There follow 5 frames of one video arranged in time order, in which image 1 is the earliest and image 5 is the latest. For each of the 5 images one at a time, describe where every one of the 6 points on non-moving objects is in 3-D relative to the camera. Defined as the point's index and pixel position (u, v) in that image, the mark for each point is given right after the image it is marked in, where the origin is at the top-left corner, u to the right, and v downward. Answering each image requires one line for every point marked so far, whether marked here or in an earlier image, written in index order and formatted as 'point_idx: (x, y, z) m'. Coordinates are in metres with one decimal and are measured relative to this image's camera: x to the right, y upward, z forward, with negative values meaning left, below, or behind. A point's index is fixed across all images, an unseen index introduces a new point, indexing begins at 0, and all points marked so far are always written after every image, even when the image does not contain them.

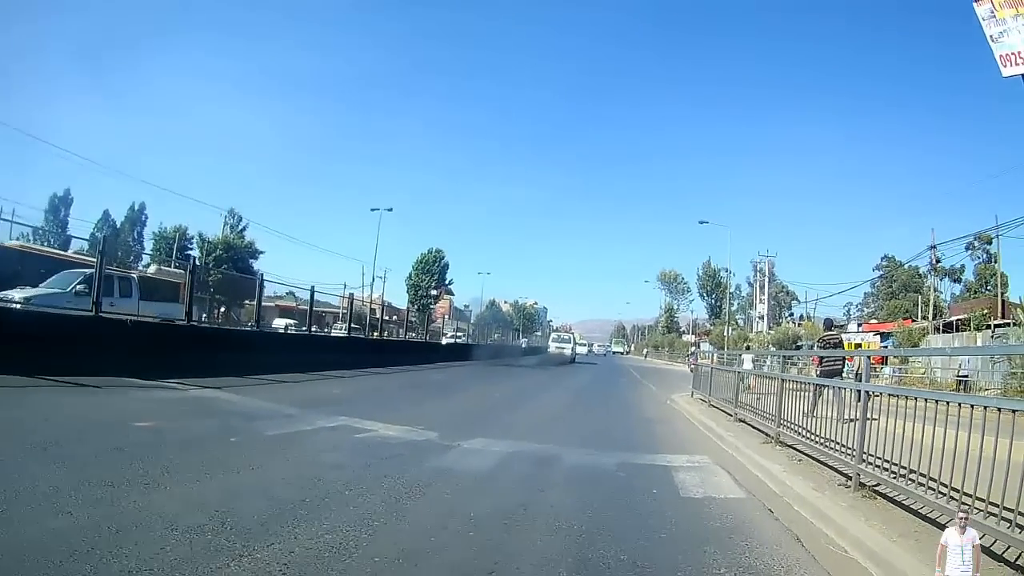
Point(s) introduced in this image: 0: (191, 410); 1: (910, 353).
0: (-4.0, -1.5, +8.7) m
1: (+4.6, -0.8, +8.3) m
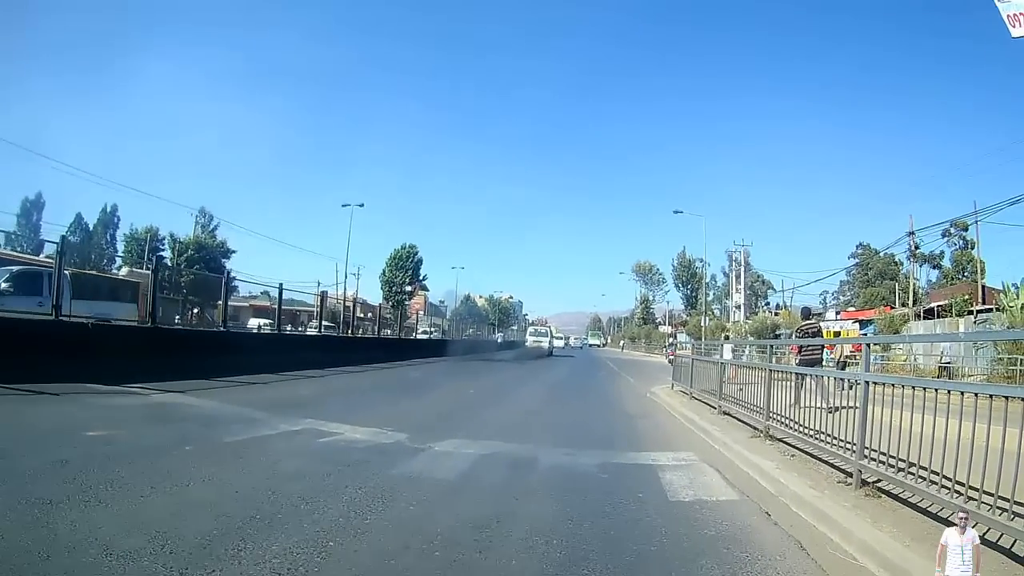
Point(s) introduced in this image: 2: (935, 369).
0: (-4.2, -1.5, +8.2) m
1: (+4.4, -0.6, +8.2) m
2: (+5.0, -1.0, +8.6) m
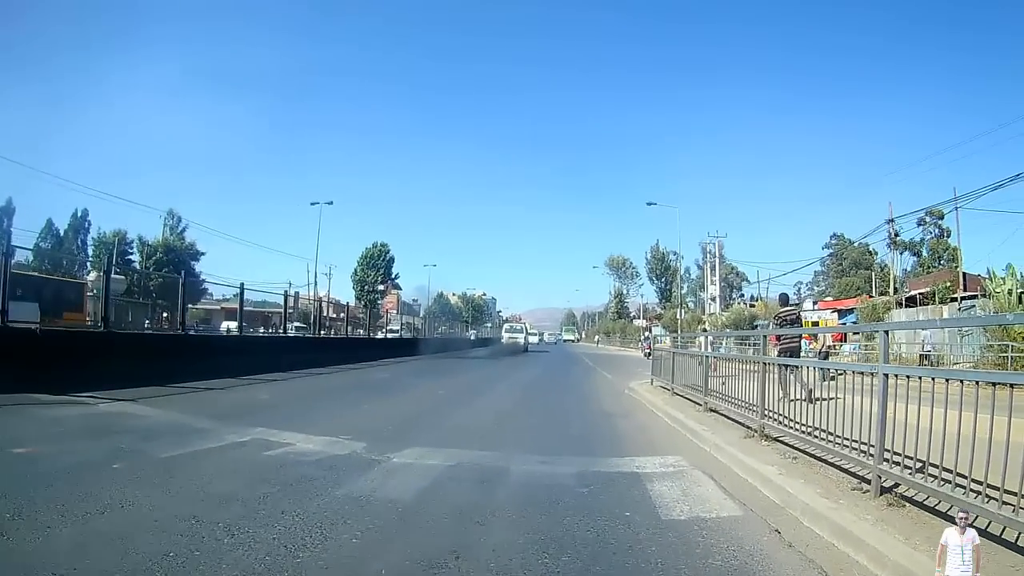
0: (-4.5, -1.5, +7.6) m
1: (+4.0, -0.4, +7.9) m
2: (+4.7, -0.8, +8.3) m
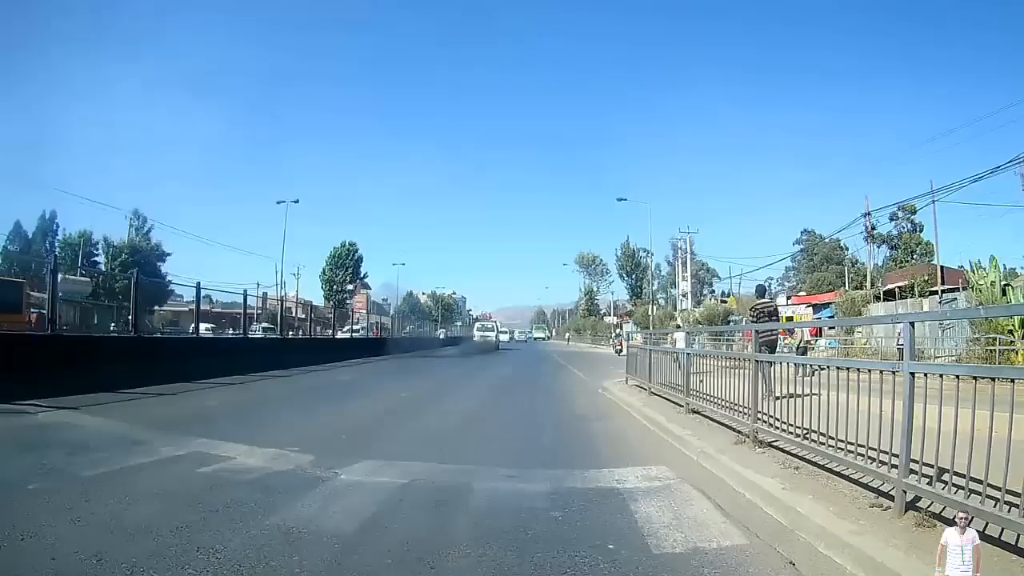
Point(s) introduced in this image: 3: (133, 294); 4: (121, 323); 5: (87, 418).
0: (-4.9, -1.5, +7.0) m
1: (+3.7, -0.4, +7.6) m
2: (+4.3, -0.7, +8.1) m
3: (-10.4, -0.1, +19.4) m
4: (-10.3, -0.9, +18.8) m
5: (-5.5, -1.7, +9.2) m
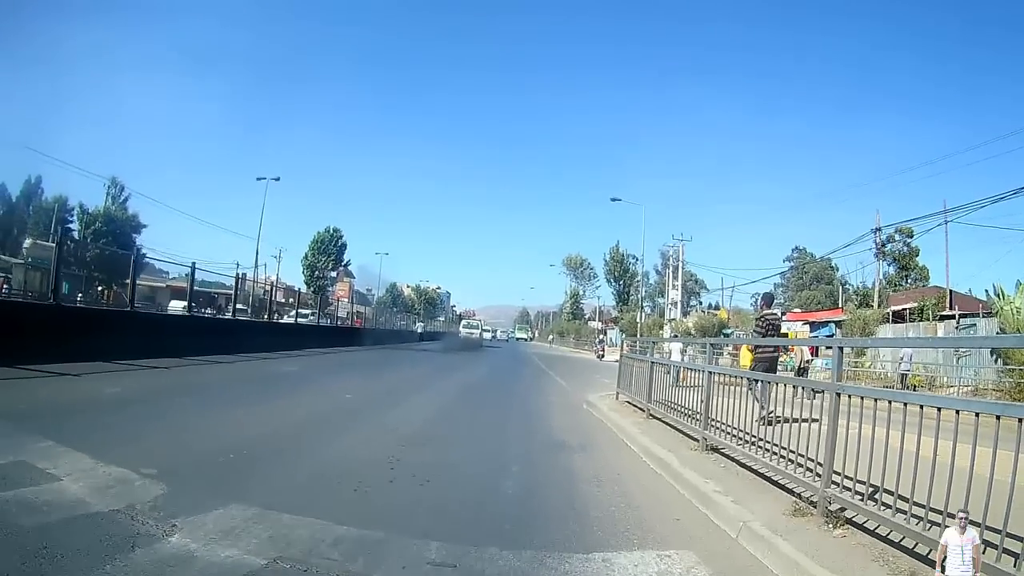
0: (-5.1, -1.1, +6.1) m
1: (+3.5, -0.5, +6.9) m
2: (+4.1, -0.9, +7.4) m
3: (-10.8, +0.7, +18.4) m
4: (-10.7, -0.2, +17.9) m
5: (-5.8, -1.2, +8.4) m
